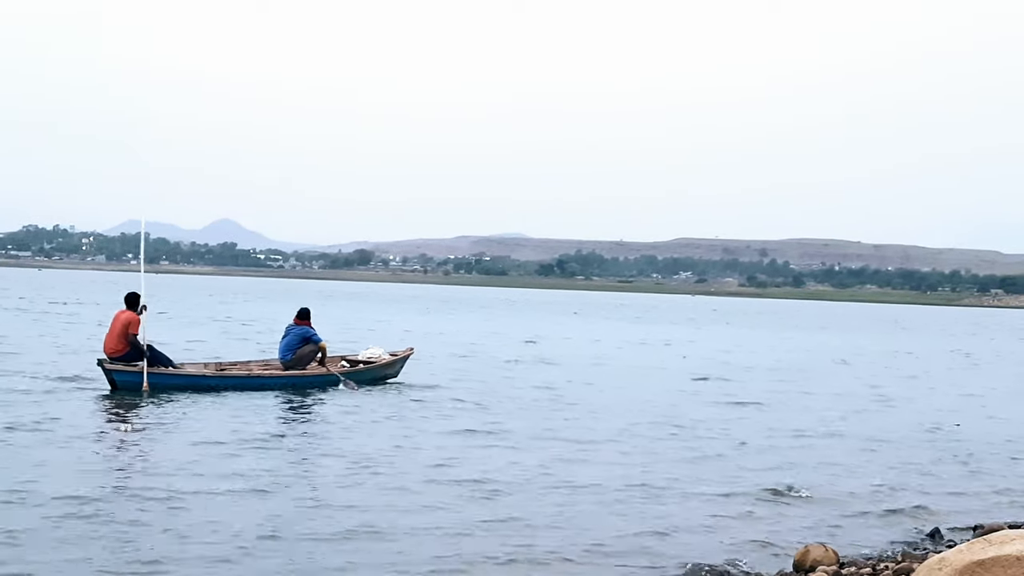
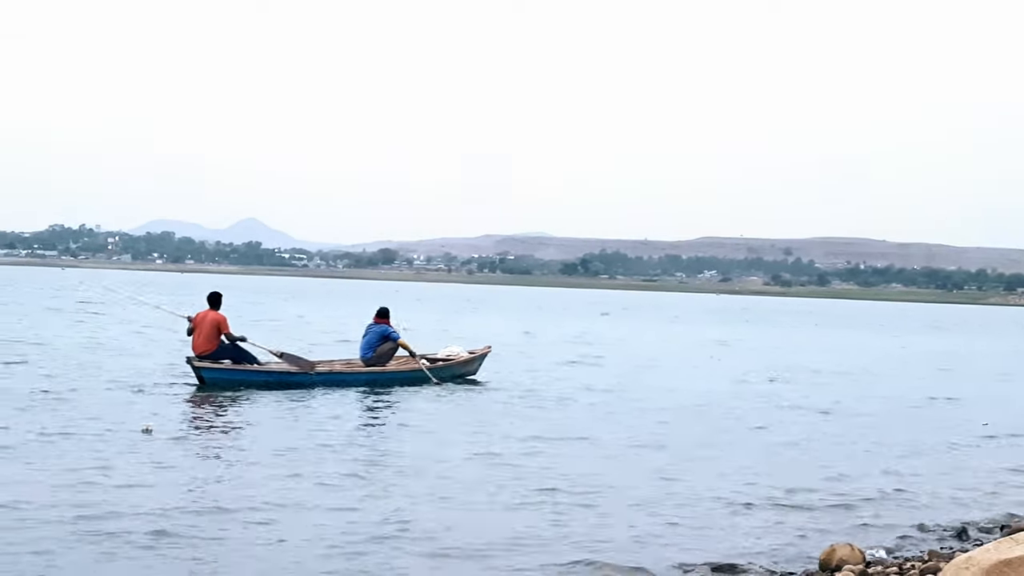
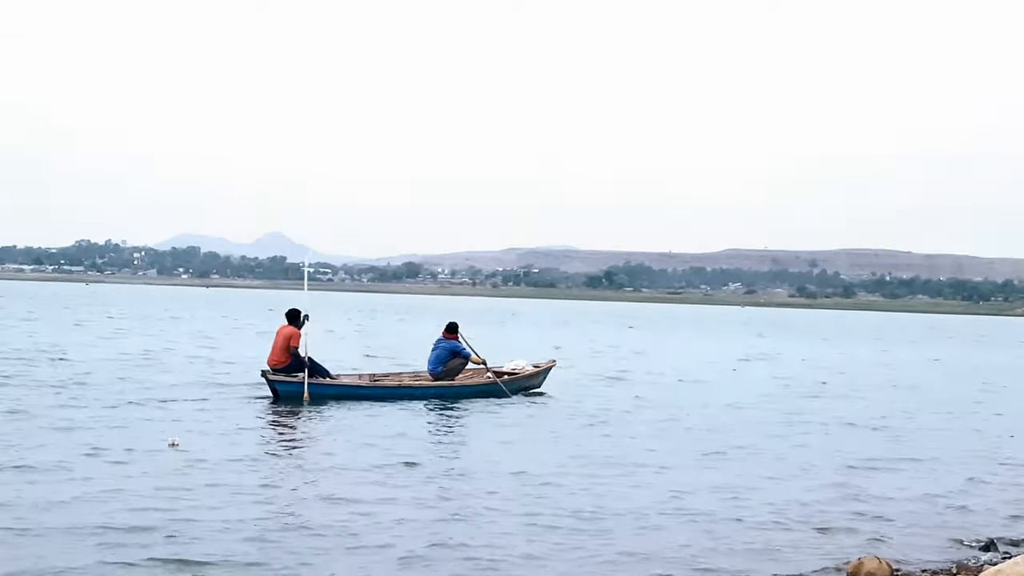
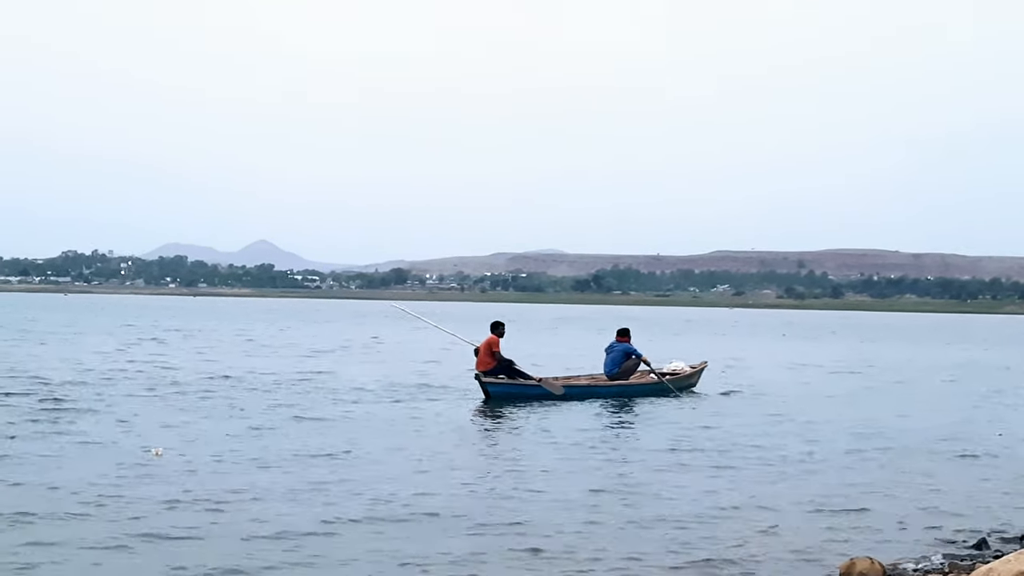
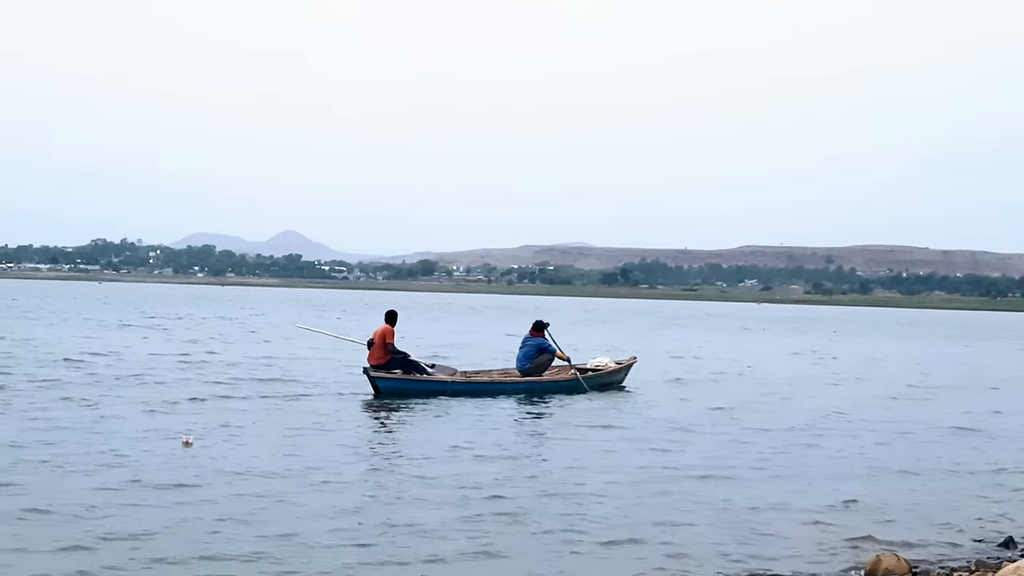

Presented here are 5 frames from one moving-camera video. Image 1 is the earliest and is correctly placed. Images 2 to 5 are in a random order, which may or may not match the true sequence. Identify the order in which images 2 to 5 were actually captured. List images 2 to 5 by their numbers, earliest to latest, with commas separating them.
2, 3, 5, 4
